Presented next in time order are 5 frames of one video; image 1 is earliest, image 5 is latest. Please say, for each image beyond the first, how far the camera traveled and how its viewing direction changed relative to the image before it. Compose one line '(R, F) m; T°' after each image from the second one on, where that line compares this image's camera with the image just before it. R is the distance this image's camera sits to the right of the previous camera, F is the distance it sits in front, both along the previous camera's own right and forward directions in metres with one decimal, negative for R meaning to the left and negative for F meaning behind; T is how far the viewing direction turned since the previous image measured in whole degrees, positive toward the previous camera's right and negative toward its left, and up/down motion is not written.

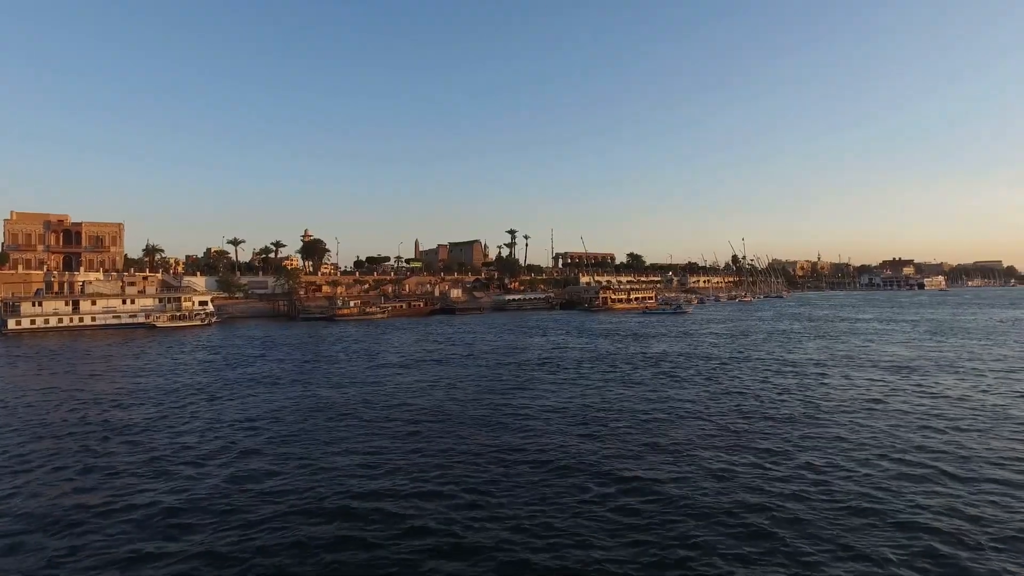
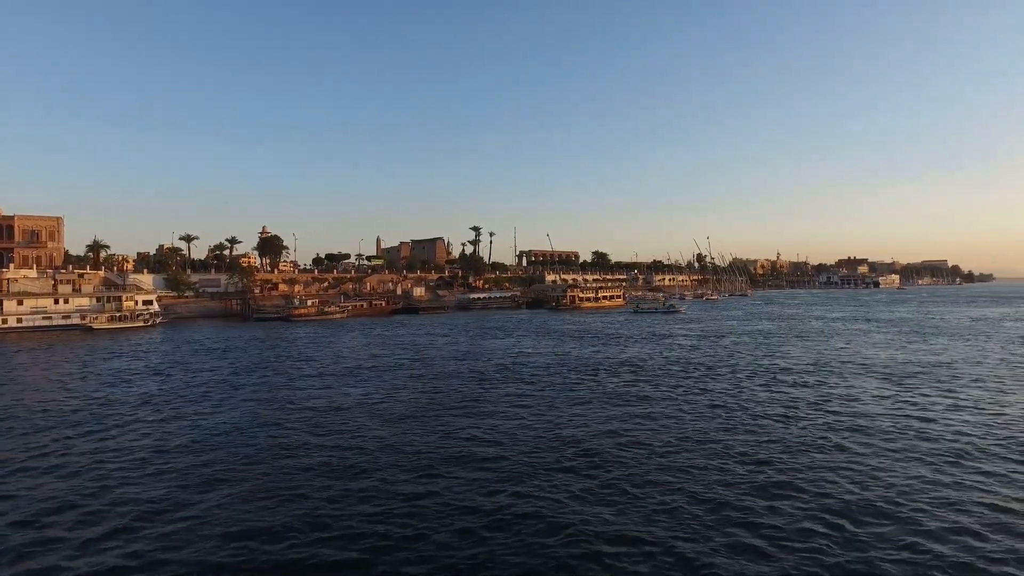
(-0.2, +1.8) m; +4°
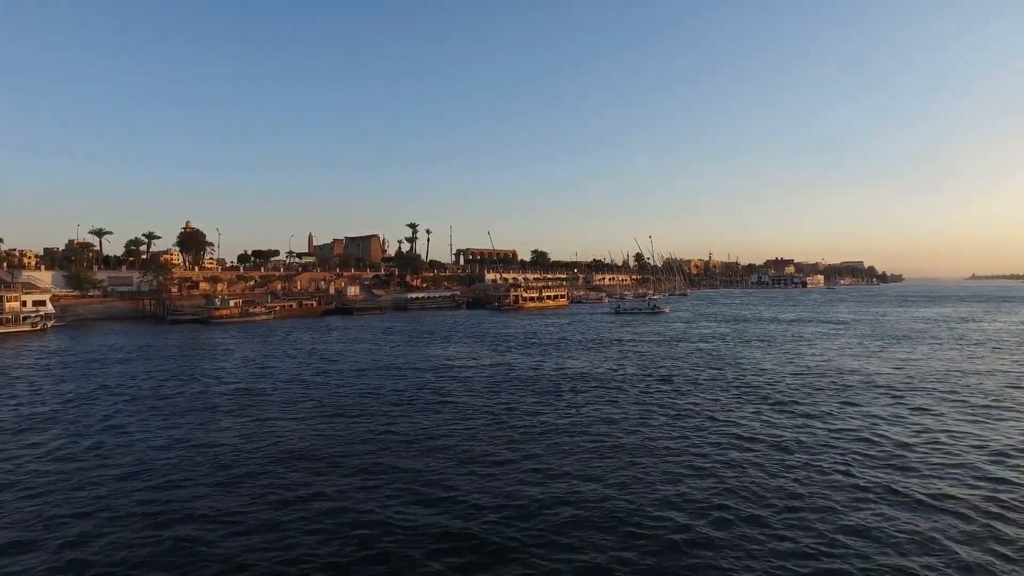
(-0.5, +2.6) m; +6°
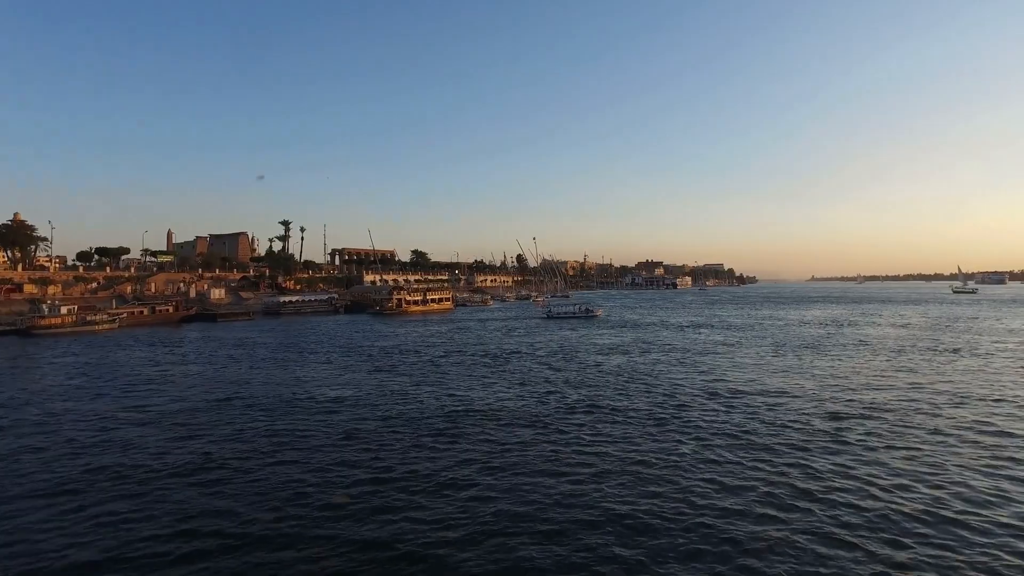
(-0.5, +3.3) m; +12°
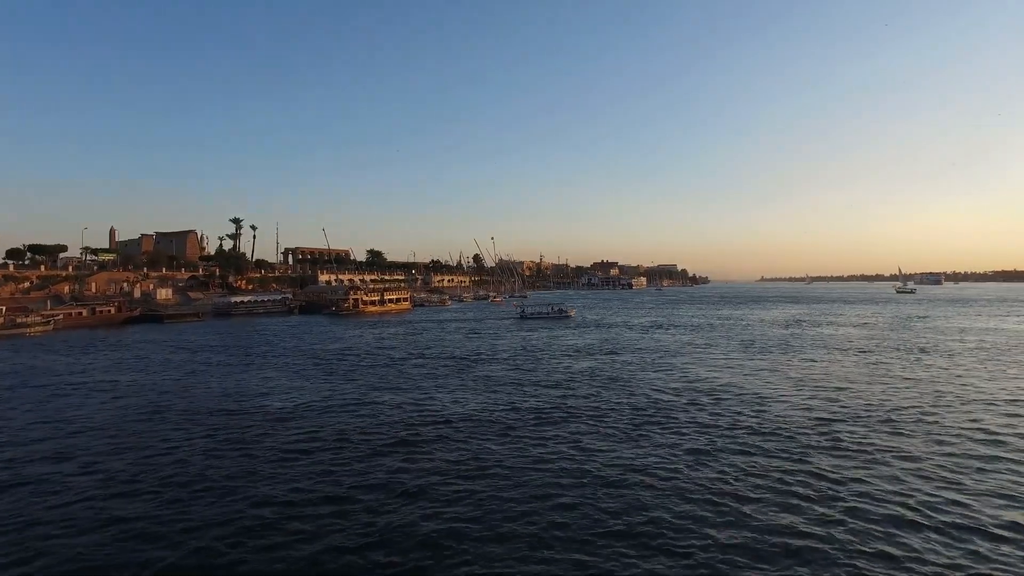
(-0.4, +1.0) m; +5°
